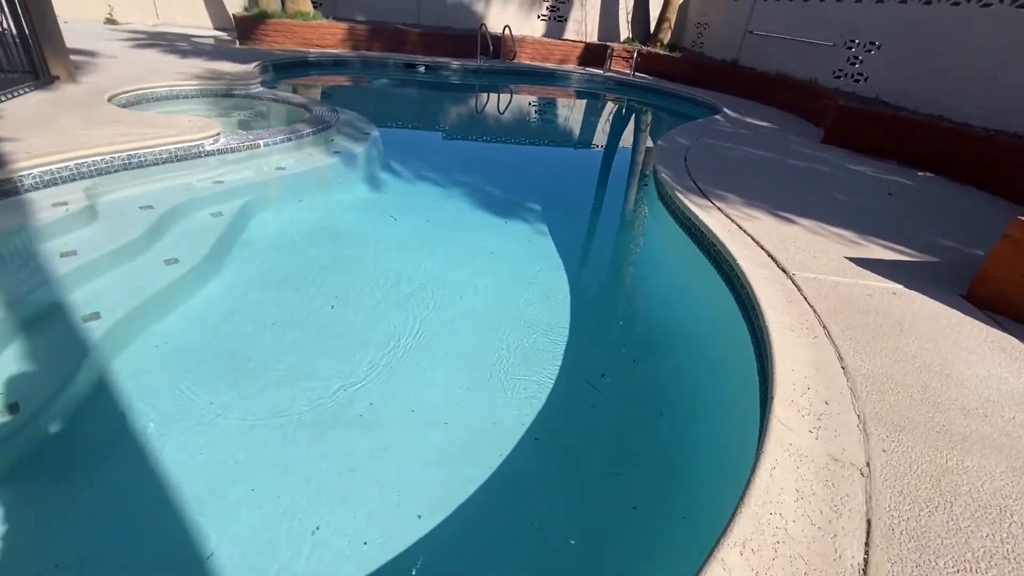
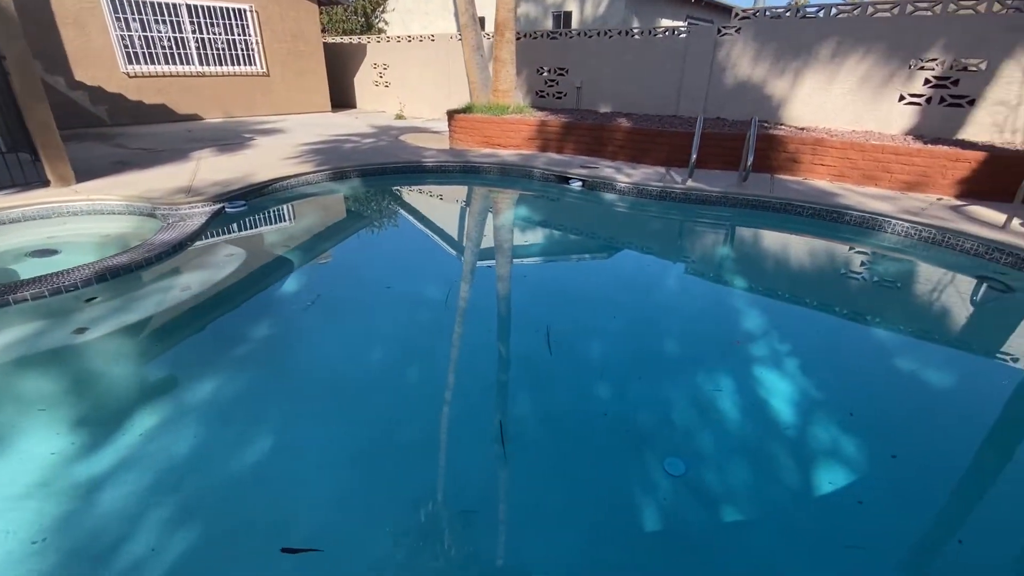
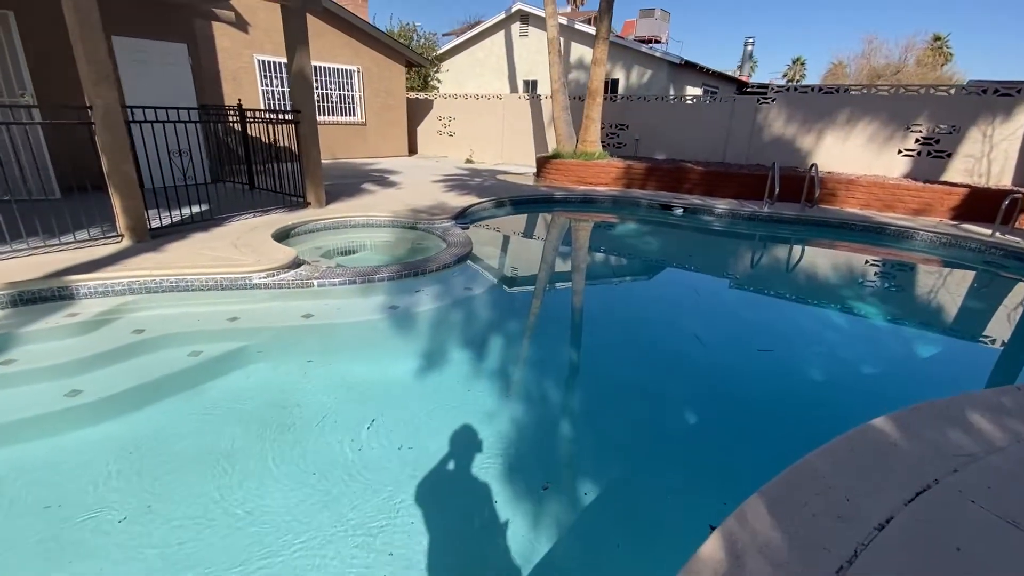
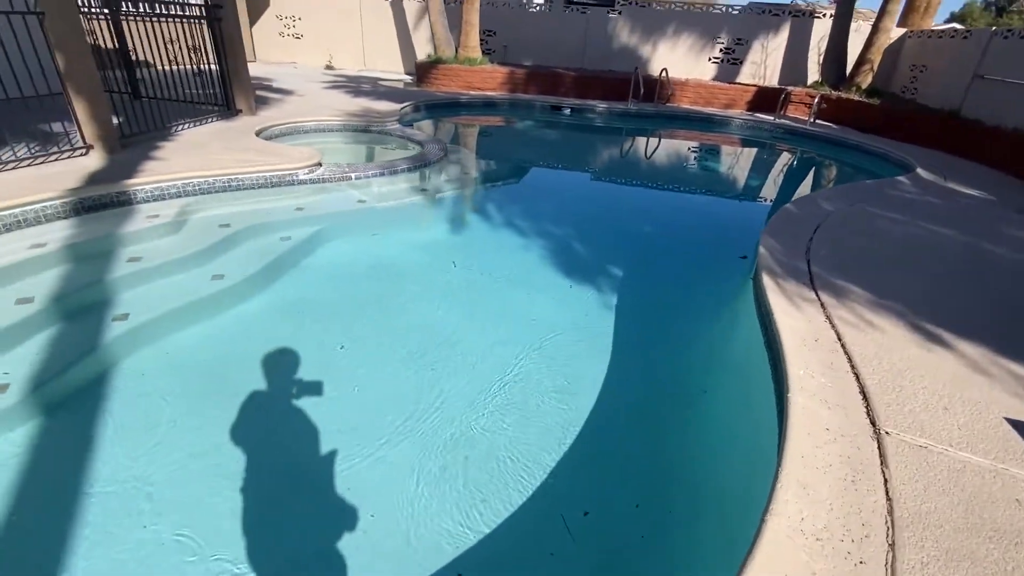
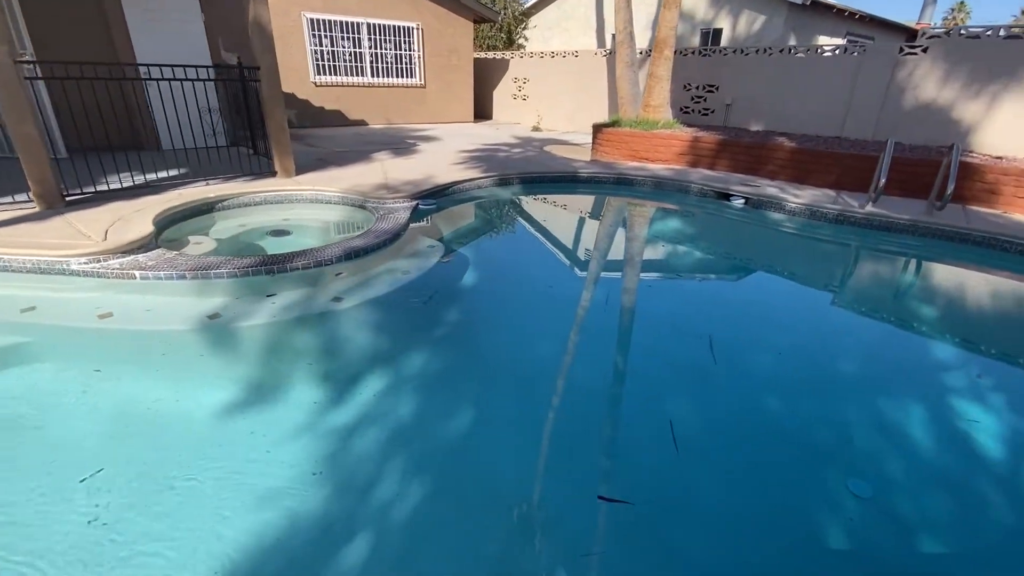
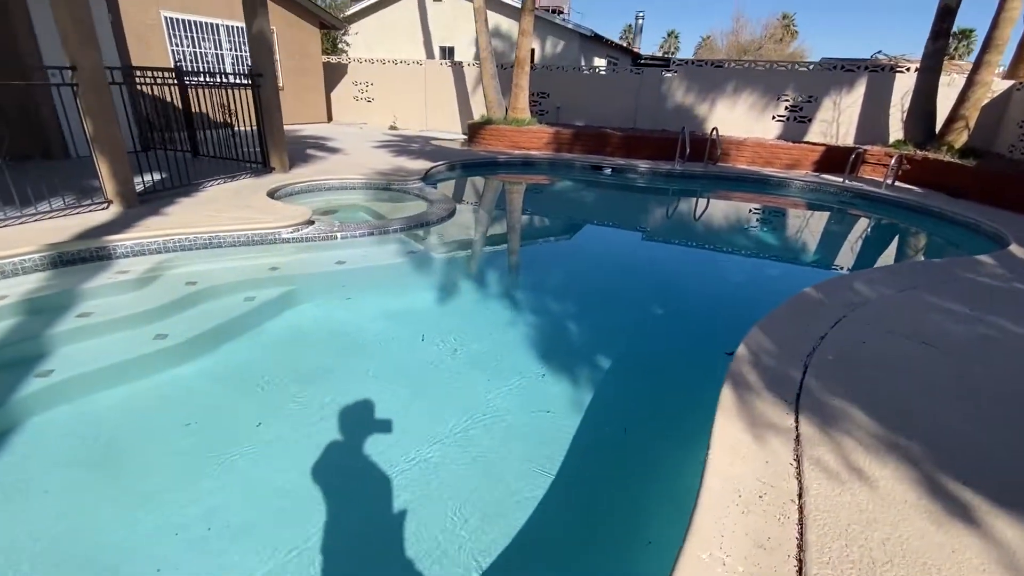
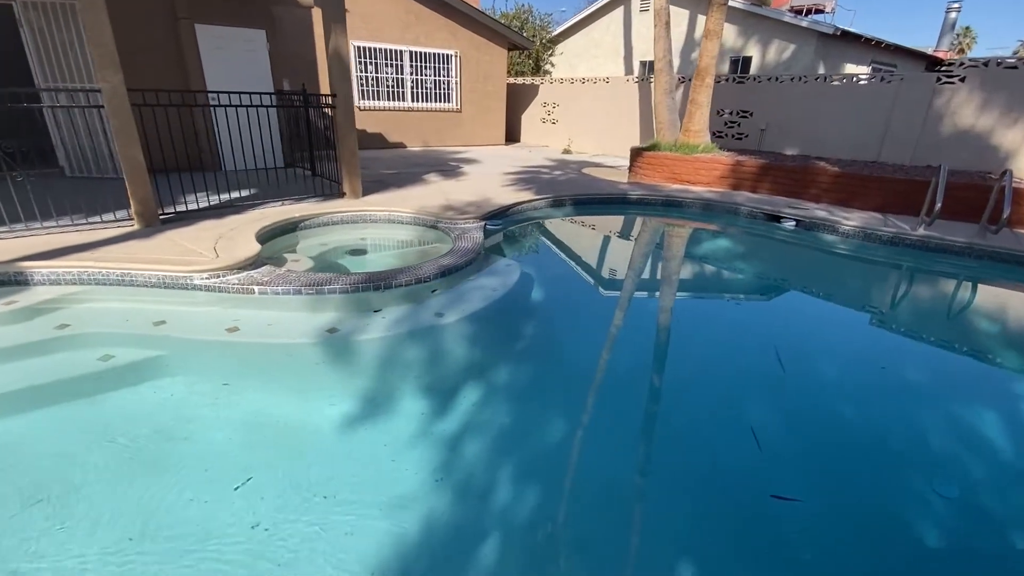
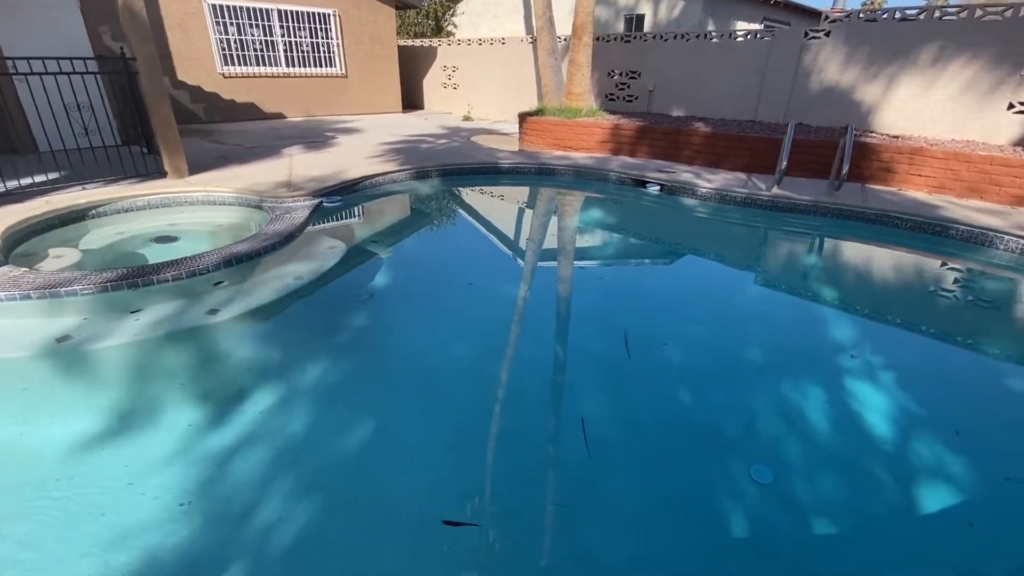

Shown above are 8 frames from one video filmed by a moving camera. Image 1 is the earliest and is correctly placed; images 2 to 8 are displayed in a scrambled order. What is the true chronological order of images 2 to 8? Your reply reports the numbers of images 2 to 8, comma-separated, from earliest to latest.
4, 6, 3, 7, 5, 8, 2
